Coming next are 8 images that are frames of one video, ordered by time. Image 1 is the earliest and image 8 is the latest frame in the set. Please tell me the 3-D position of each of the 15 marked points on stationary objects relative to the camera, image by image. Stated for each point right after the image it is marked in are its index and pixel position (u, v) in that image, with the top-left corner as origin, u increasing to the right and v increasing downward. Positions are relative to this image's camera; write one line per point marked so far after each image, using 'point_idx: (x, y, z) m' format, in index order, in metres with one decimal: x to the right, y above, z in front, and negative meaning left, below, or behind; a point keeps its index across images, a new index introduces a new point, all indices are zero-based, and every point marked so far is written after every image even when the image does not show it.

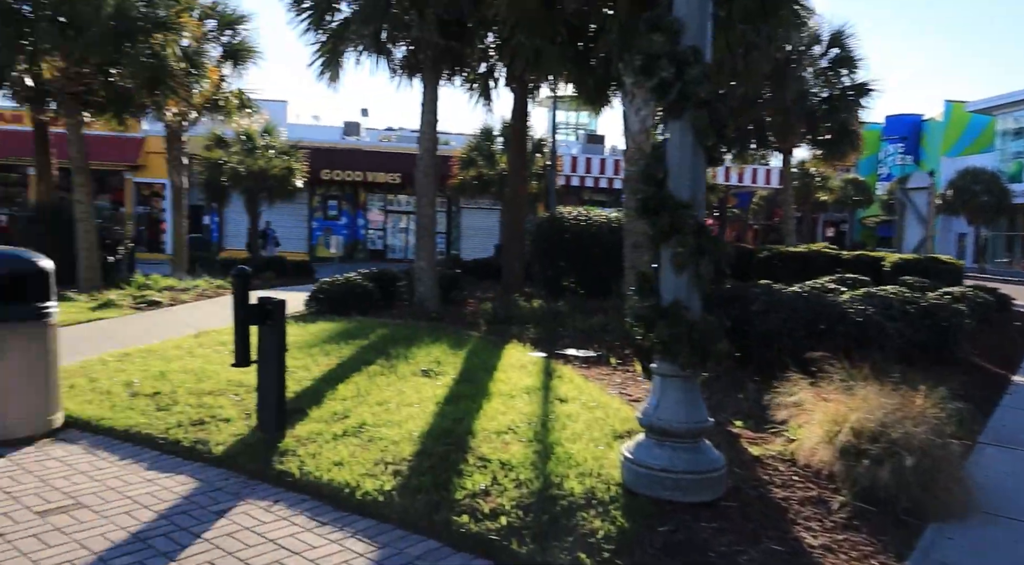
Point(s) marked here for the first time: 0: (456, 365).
0: (-0.6, -0.8, +7.7) m
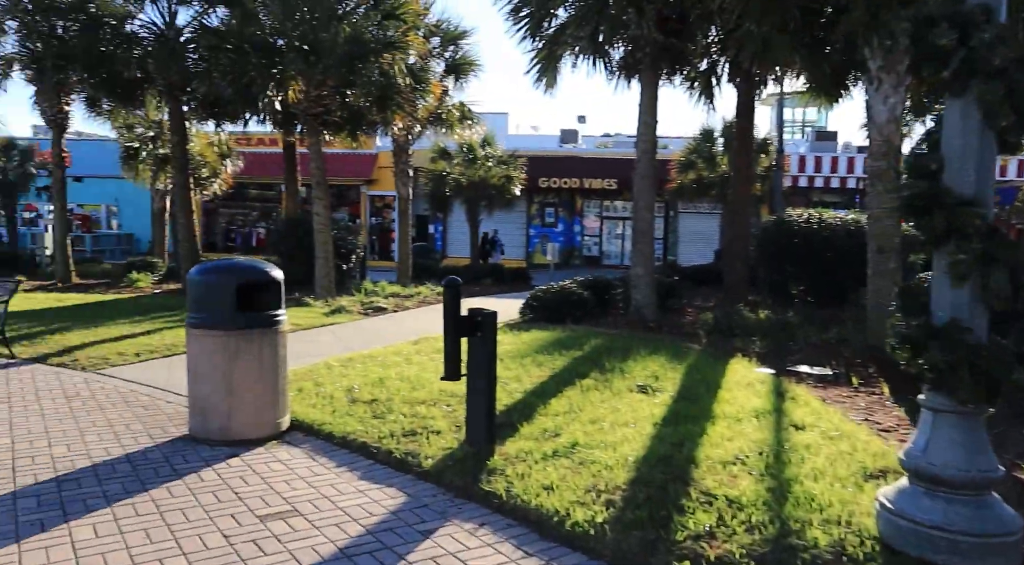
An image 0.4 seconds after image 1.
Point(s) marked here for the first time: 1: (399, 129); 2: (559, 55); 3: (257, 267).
0: (+1.5, -0.9, +7.1) m
1: (-2.2, +3.0, +14.8) m
2: (+0.7, +3.5, +11.6) m
3: (-1.9, +0.1, +5.5) m
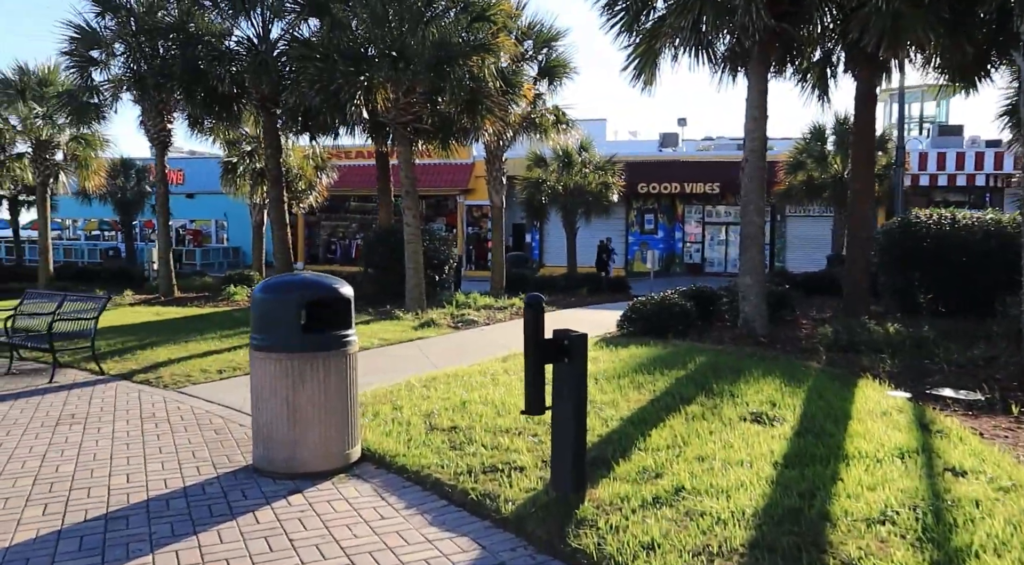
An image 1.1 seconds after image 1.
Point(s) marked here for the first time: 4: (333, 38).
0: (+2.3, -1.0, +6.2) m
1: (-0.4, +2.8, +14.3) m
2: (+2.1, +3.3, +10.8) m
3: (-1.3, 0.0, +5.1) m
4: (-2.9, +4.0, +12.4) m
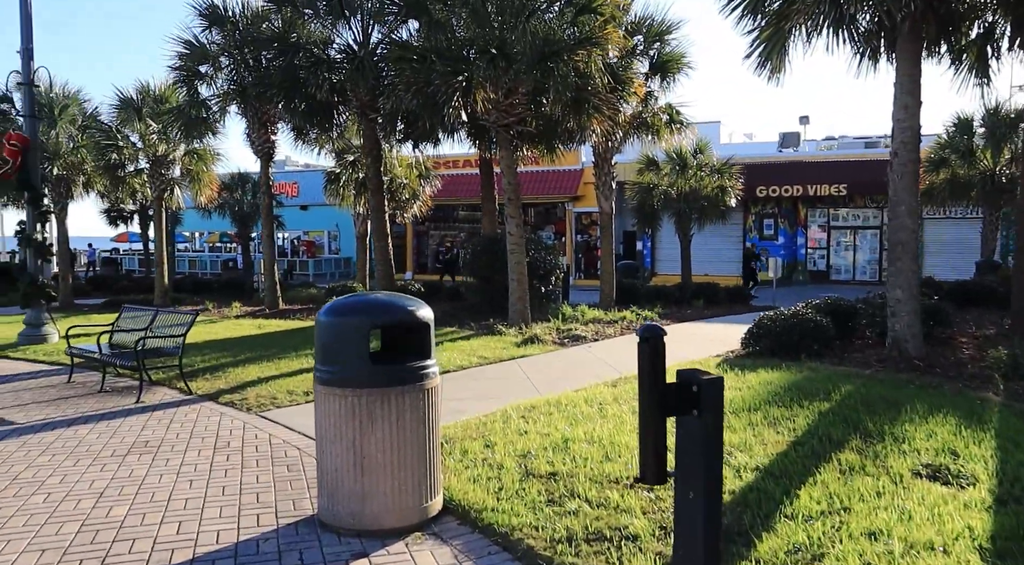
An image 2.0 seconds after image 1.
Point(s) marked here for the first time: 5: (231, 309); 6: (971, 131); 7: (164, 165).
0: (+3.0, -1.1, +4.9) m
1: (+1.5, +2.5, +13.4) m
2: (+3.5, +3.2, +9.5) m
3: (-0.6, -0.1, +4.3) m
4: (-1.3, +3.8, +11.8) m
5: (-6.1, -0.6, +16.4) m
6: (+11.7, +3.9, +19.1) m
7: (-8.1, +2.7, +17.7) m
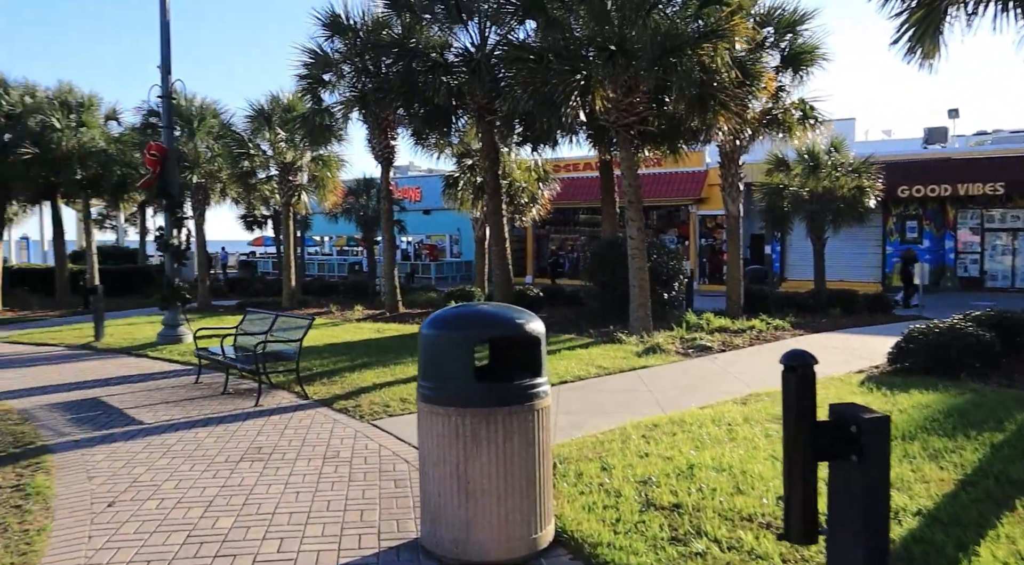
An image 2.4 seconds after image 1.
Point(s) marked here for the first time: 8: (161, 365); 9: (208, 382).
0: (+3.7, -1.2, +3.9) m
1: (+3.5, +2.4, +12.6) m
2: (+4.9, +3.1, +8.5) m
3: (0.0, -0.2, +3.9) m
4: (+0.6, +3.7, +11.5) m
5: (-3.5, -0.6, +16.8) m
6: (+14.5, +3.6, +16.6) m
7: (-5.3, +2.7, +18.3) m
8: (-4.8, -1.1, +10.3) m
9: (-3.6, -1.2, +8.9) m
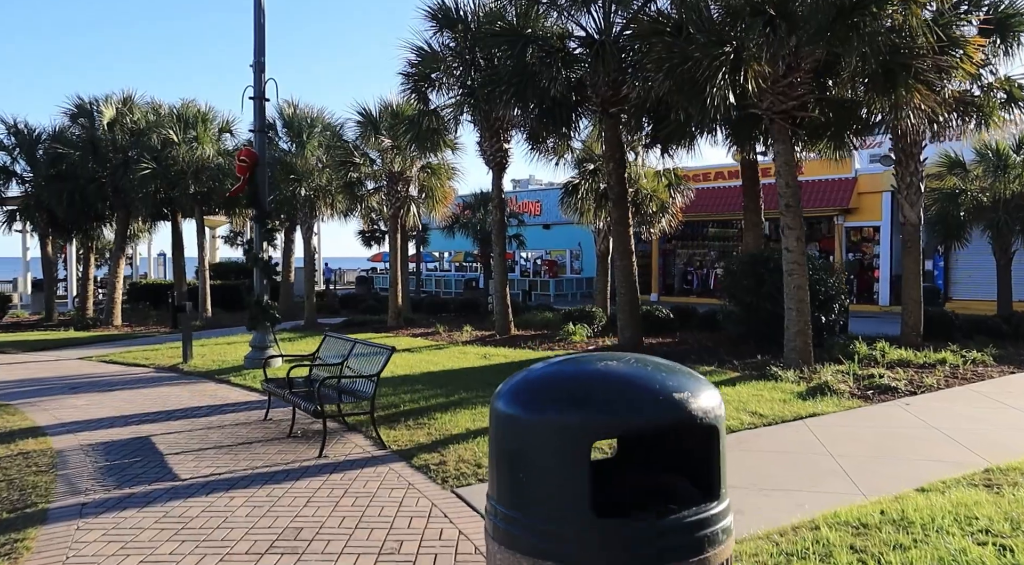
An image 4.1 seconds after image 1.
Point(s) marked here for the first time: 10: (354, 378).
0: (+4.0, -1.3, +1.5) m
1: (+5.3, +2.1, +10.1) m
2: (+5.9, +2.8, +5.8) m
3: (+0.4, -0.3, +2.1) m
4: (+2.2, +3.4, +9.5) m
5: (-1.0, -1.0, +15.3) m
6: (+16.8, +3.2, +12.4) m
7: (-2.5, +2.3, +17.2) m
8: (-3.3, -1.4, +9.1) m
9: (-2.3, -1.4, +7.5) m
10: (-1.6, -0.9, +7.4) m
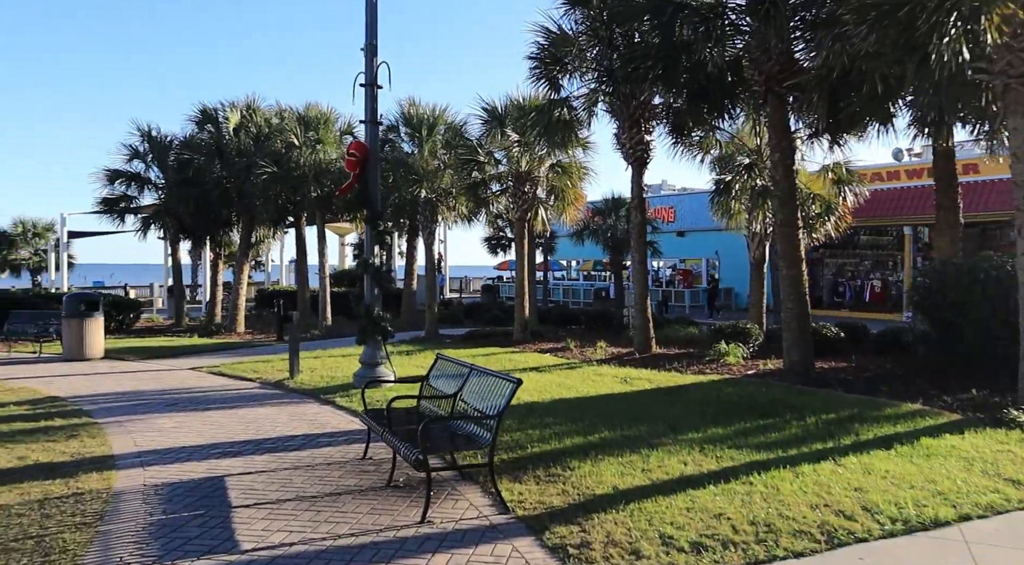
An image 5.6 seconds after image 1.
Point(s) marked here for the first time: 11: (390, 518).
0: (+4.2, -1.4, -0.9) m
1: (+6.9, +2.0, +7.5) m
2: (+6.8, +2.7, +3.2) m
3: (+0.7, -0.3, +0.3) m
4: (+3.7, +3.3, +7.4) m
5: (+1.5, -1.2, +13.6) m
6: (+18.6, +2.9, +7.9) m
7: (+0.3, +2.1, +15.7) m
8: (-1.8, -1.4, +7.9) m
9: (-1.1, -1.4, +6.1) m
10: (-0.3, -1.0, +5.9) m
11: (-0.8, -1.5, +4.9) m
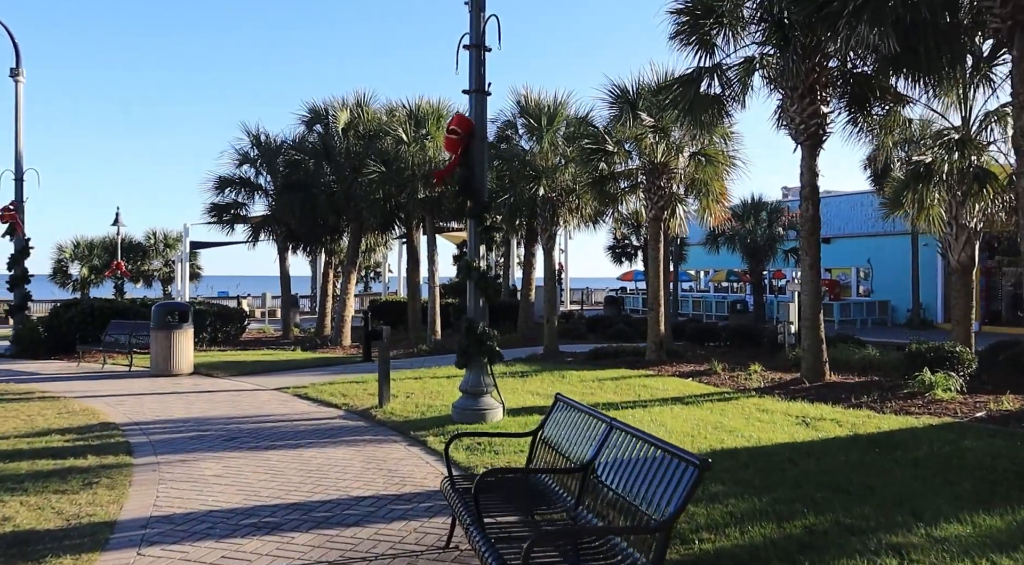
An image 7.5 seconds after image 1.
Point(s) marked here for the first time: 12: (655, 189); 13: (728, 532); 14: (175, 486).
0: (+3.9, -1.3, -3.7) m
1: (+7.8, +1.9, +4.2) m
2: (+7.1, +2.7, -0.1) m
3: (+0.6, -0.2, -1.9) m
4: (+4.7, +3.3, +4.6) m
5: (+3.4, -1.3, +11.0) m
6: (+19.4, +2.9, +2.7) m
7: (+2.6, +1.9, +13.4) m
8: (-0.7, -1.5, +5.9) m
9: (-0.3, -1.5, +4.0) m
10: (+0.5, -1.0, +3.7) m
11: (-0.1, -1.5, +2.7) m
12: (+2.5, +1.7, +13.4) m
13: (+1.2, -1.4, +4.4) m
14: (-2.6, -1.5, +5.8) m
